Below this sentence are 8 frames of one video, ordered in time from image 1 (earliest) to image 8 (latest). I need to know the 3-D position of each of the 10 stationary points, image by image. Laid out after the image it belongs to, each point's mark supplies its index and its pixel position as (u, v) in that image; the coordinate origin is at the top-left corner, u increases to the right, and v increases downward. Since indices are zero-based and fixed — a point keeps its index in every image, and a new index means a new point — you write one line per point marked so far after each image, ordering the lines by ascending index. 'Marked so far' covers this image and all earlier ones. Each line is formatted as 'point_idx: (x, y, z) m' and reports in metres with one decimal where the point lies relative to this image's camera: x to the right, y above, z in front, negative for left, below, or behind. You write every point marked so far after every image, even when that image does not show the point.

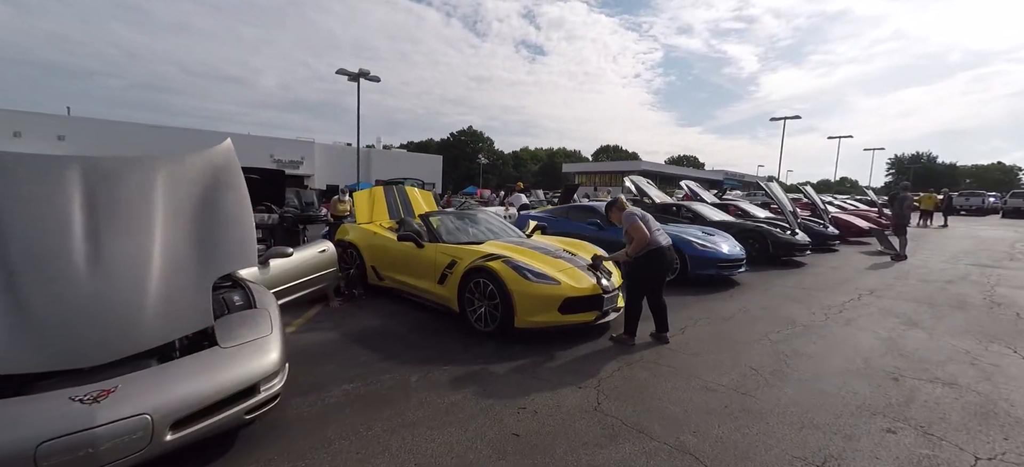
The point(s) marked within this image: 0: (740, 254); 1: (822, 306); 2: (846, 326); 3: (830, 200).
0: (+3.8, -0.3, +6.4) m
1: (+4.2, -1.0, +5.2) m
2: (+3.9, -1.1, +4.5) m
3: (+15.8, +1.6, +19.0) m
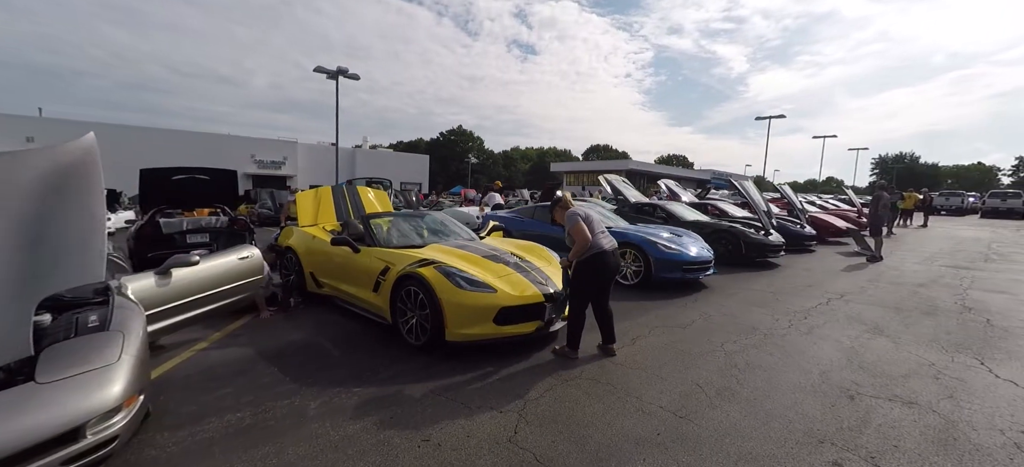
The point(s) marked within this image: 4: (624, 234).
0: (+3.1, -0.4, +6.1) m
1: (+3.5, -1.0, +5.0) m
2: (+3.2, -1.1, +4.2) m
3: (+14.9, +1.6, +19.0) m
4: (+1.8, 0.0, +6.1) m
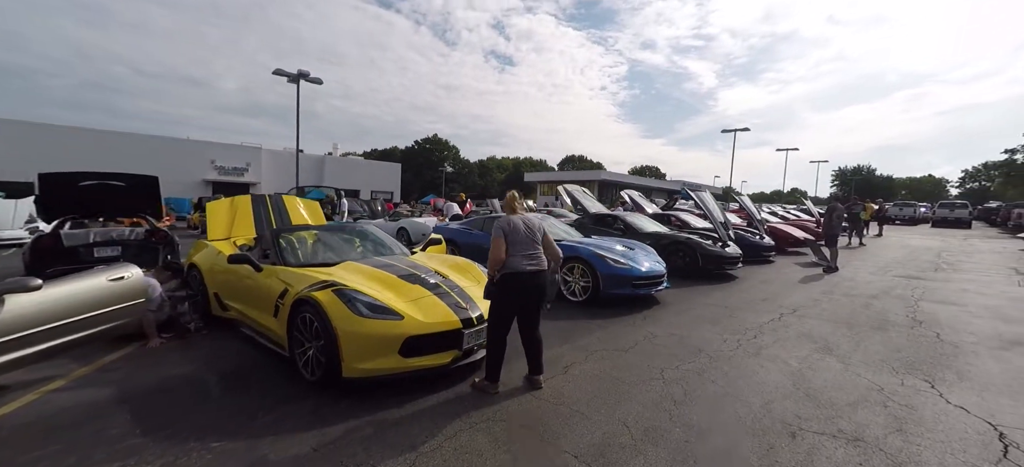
0: (+2.2, -0.6, +5.8) m
1: (+2.7, -1.2, +4.7) m
2: (+2.4, -1.3, +3.9) m
3: (+13.3, +1.2, +19.4) m
4: (+0.9, -0.2, +5.7) m
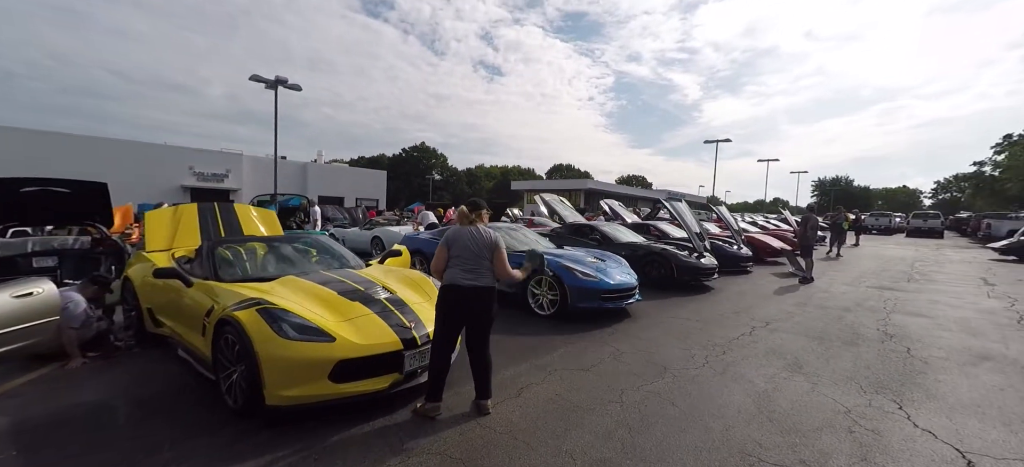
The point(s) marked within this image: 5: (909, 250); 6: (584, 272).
0: (+1.7, -0.7, +5.6) m
1: (+2.3, -1.3, +4.5) m
2: (+2.0, -1.4, +3.7) m
3: (+12.4, +0.7, +19.5) m
4: (+0.4, -0.4, +5.5) m
5: (+19.8, -0.8, +19.0) m
6: (+1.0, -0.5, +5.3) m
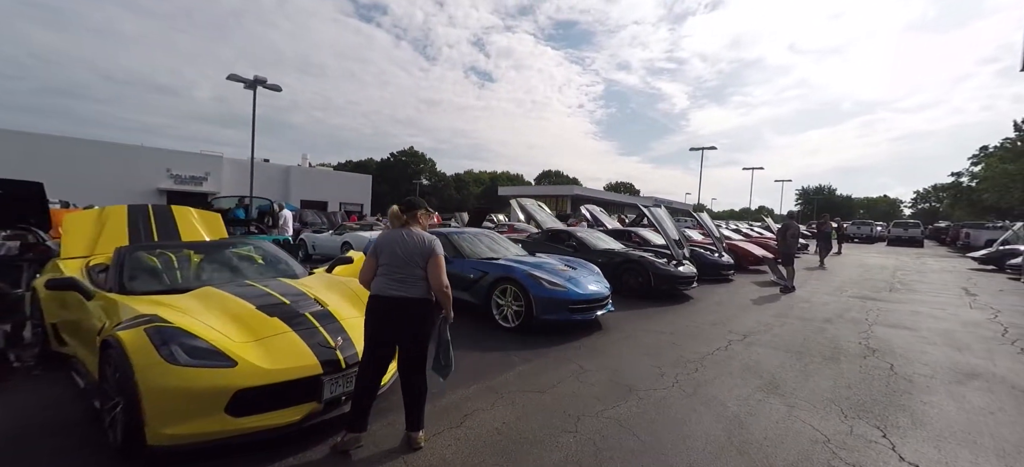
0: (+1.2, -0.8, +5.3) m
1: (+1.8, -1.4, +4.2) m
2: (+1.5, -1.4, +3.4) m
3: (+11.6, +0.3, +19.5) m
4: (-0.1, -0.5, +5.2) m
5: (+18.9, -1.2, +19.1) m
6: (+0.5, -0.6, +4.9) m
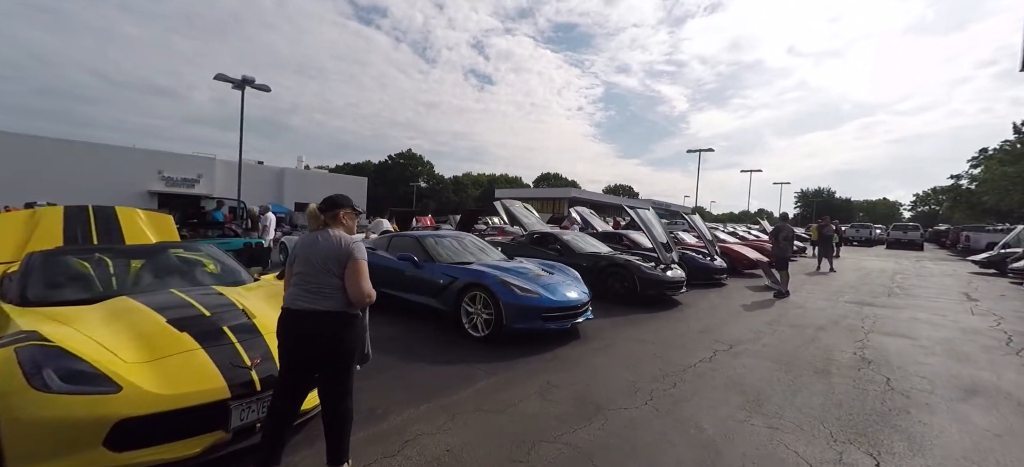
0: (+0.9, -0.9, +5.0) m
1: (+1.4, -1.4, +3.8) m
2: (+1.2, -1.5, +3.0) m
3: (+11.2, +0.2, +19.2) m
4: (-0.5, -0.5, +4.8) m
5: (+18.5, -1.4, +18.8) m
6: (+0.1, -0.7, +4.6) m
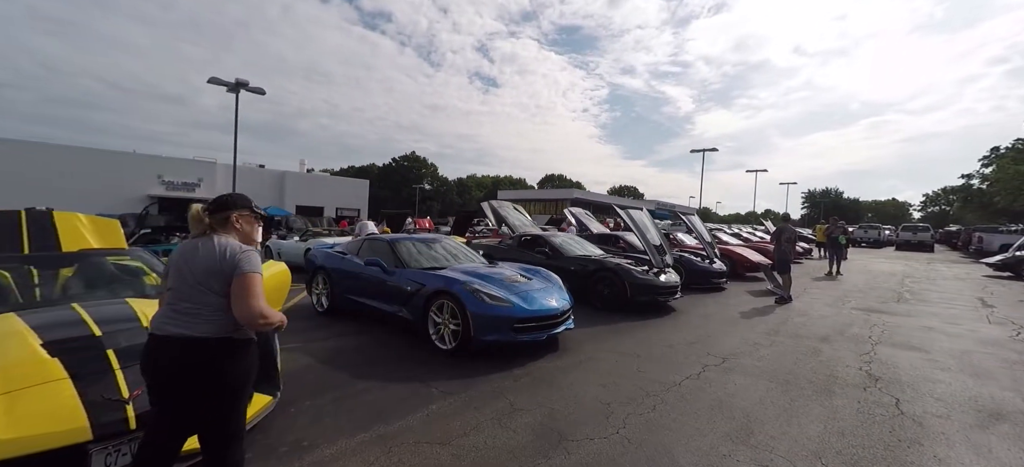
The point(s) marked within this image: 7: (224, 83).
0: (+0.5, -0.9, +4.6) m
1: (+1.1, -1.5, +3.4) m
2: (+0.8, -1.5, +2.6) m
3: (+11.0, +0.1, +18.7) m
4: (-0.8, -0.5, +4.5) m
5: (+18.4, -1.4, +18.2) m
6: (-0.2, -0.7, +4.2) m
7: (-14.4, +7.6, +19.0) m
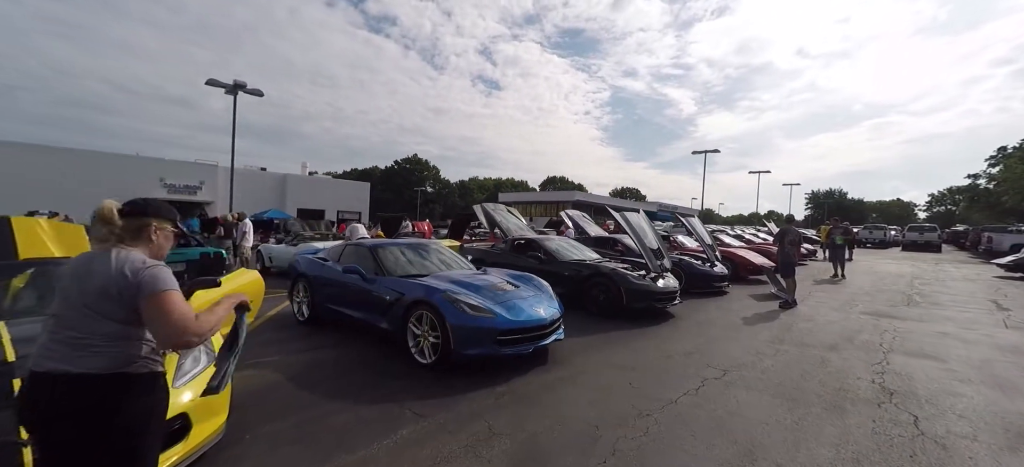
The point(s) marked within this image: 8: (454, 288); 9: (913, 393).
0: (+0.4, -0.9, +4.3) m
1: (+0.9, -1.5, +3.1) m
2: (+0.7, -1.5, +2.3) m
3: (+11.0, 0.0, +18.3) m
4: (-0.9, -0.6, +4.2) m
5: (+18.3, -1.5, +17.8) m
6: (-0.4, -0.7, +4.0) m
7: (-14.5, +7.3, +18.9) m
8: (-0.6, -0.6, +4.3) m
9: (+3.9, -1.6, +3.8) m
